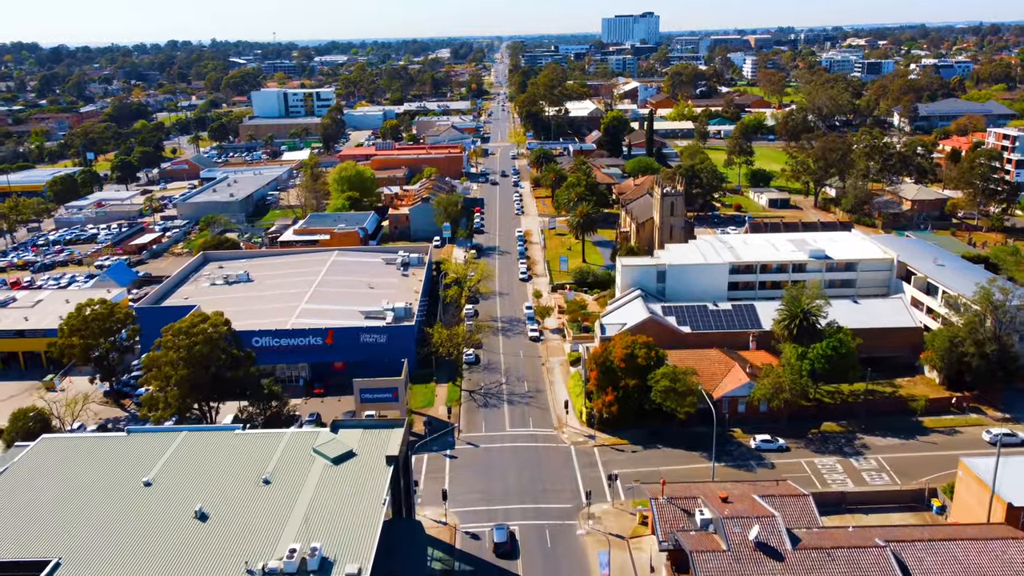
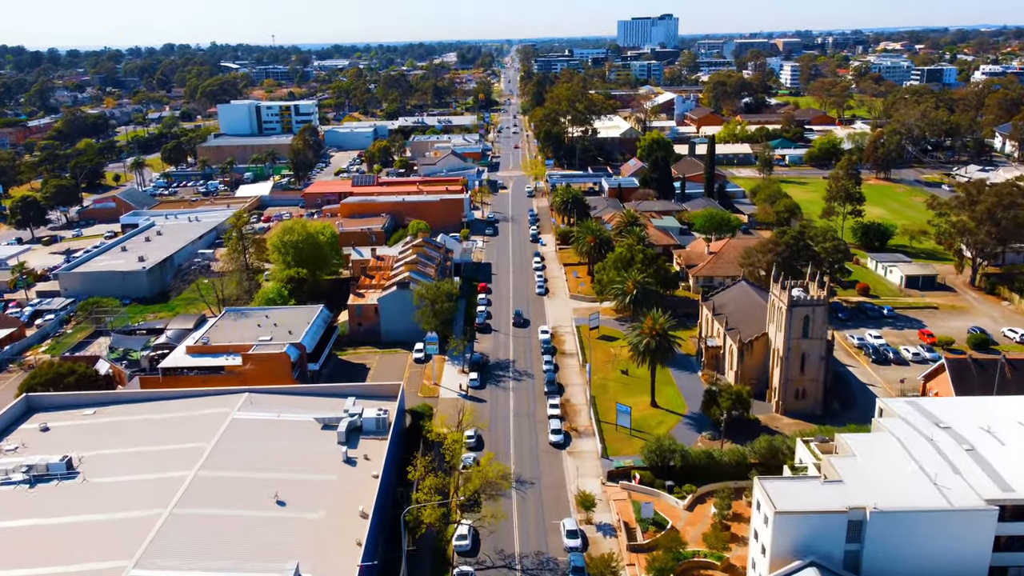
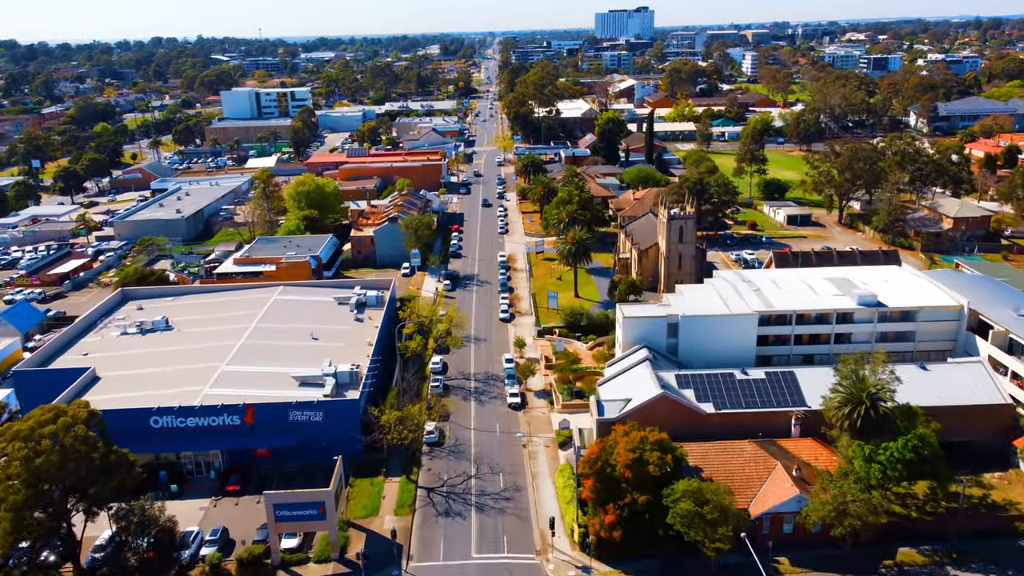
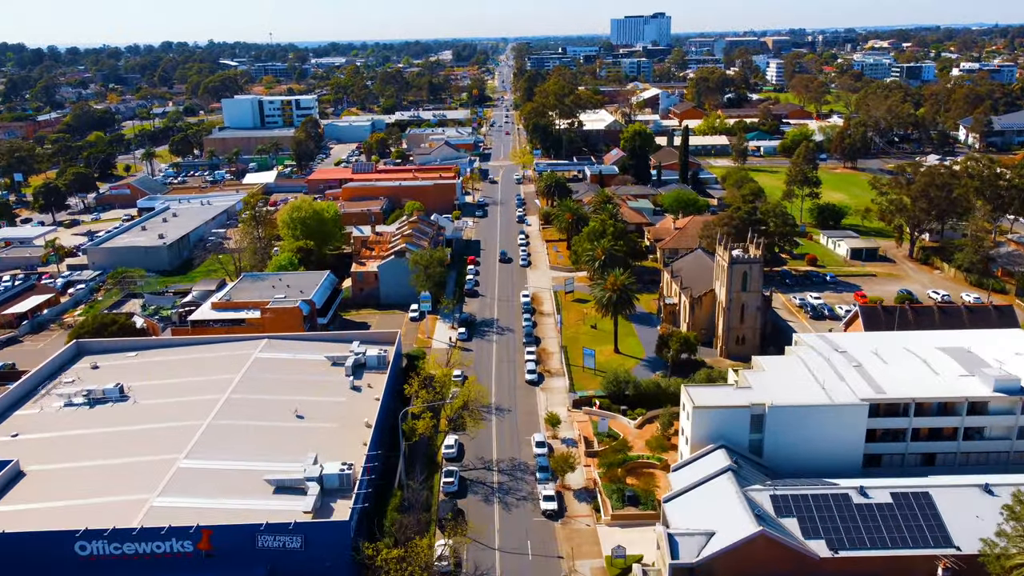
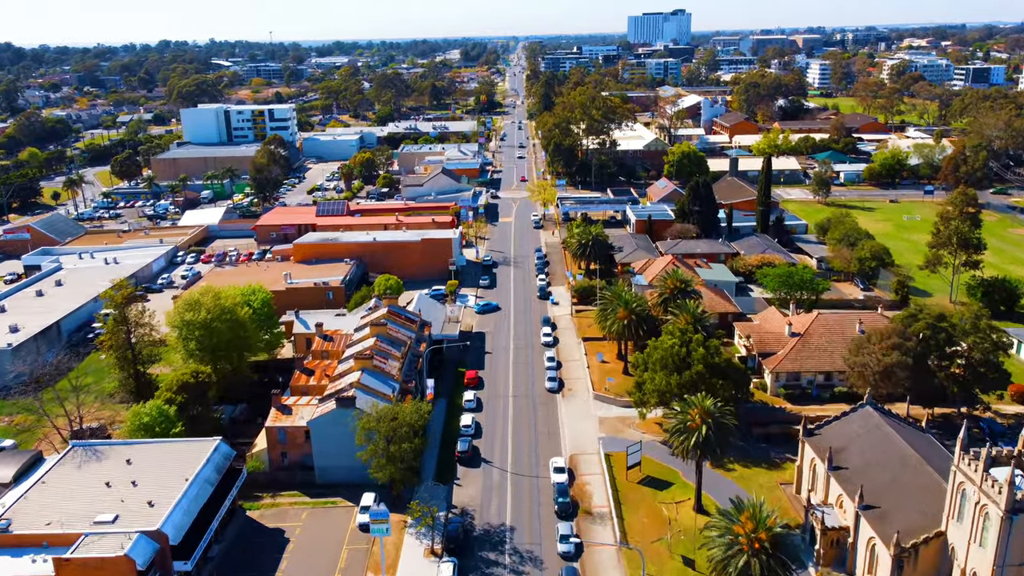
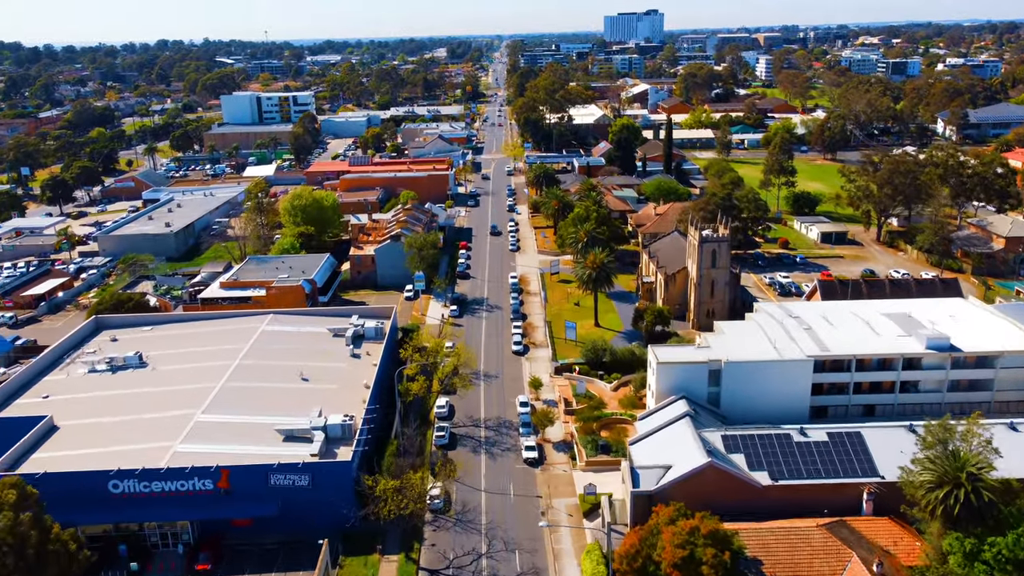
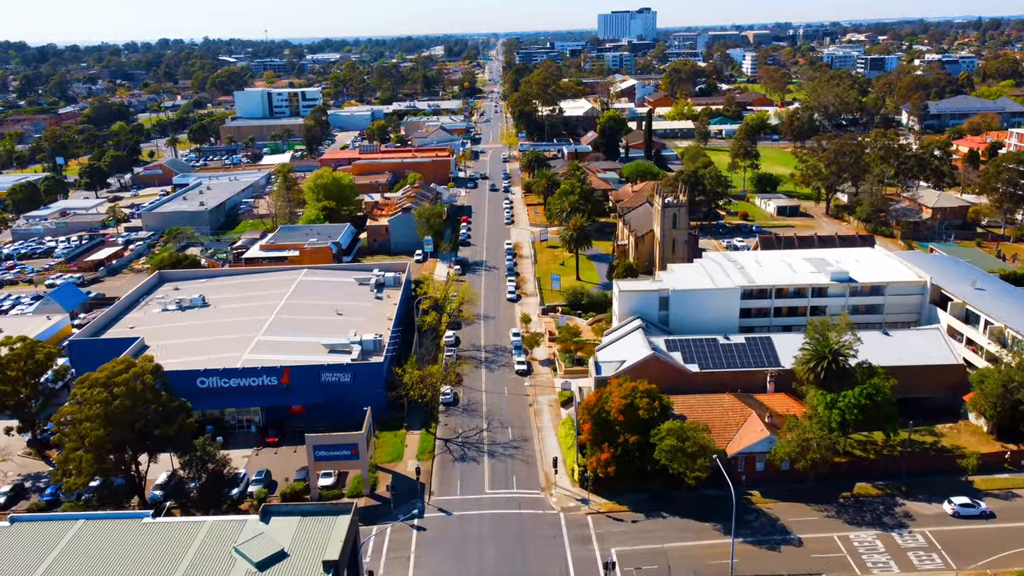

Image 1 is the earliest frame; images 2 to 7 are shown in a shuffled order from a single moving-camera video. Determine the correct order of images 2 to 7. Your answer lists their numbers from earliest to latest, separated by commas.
7, 3, 6, 4, 2, 5
